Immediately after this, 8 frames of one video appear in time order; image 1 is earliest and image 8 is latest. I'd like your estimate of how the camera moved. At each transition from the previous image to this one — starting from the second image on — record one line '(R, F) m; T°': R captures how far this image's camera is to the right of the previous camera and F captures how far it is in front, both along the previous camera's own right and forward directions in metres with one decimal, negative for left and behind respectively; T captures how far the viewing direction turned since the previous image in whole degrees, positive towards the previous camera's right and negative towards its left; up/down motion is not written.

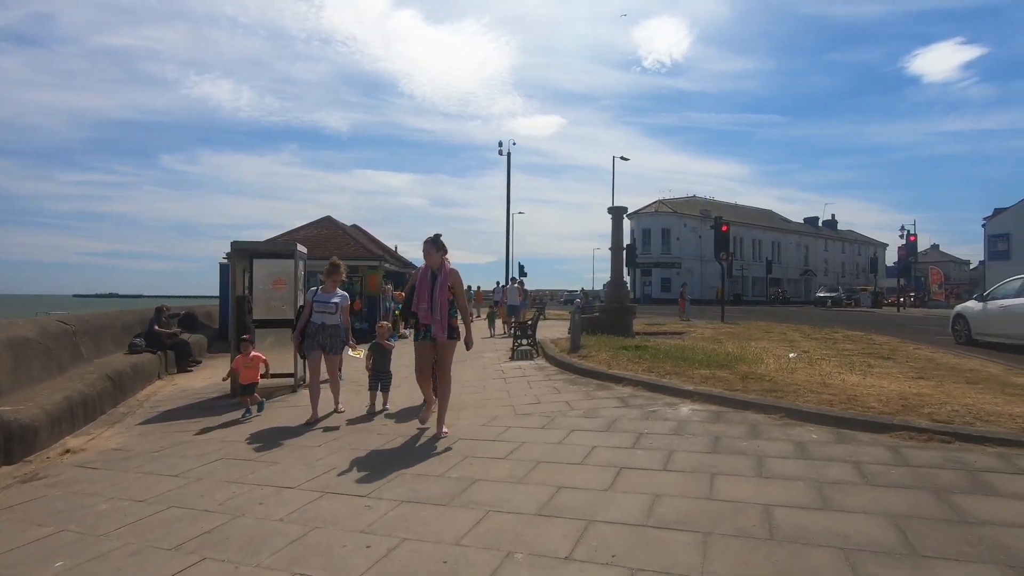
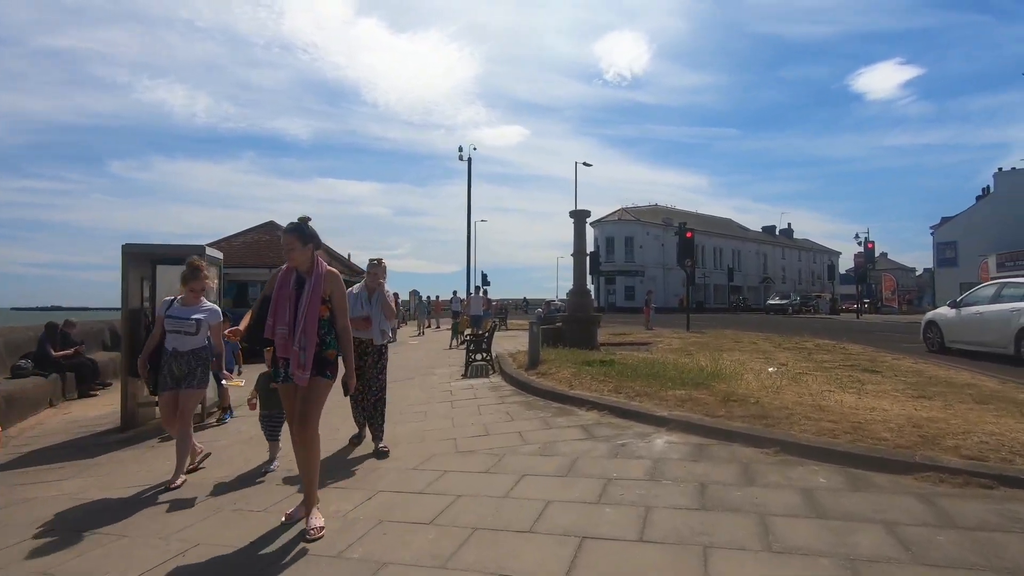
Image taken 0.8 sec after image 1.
(+0.3, +1.4) m; +4°
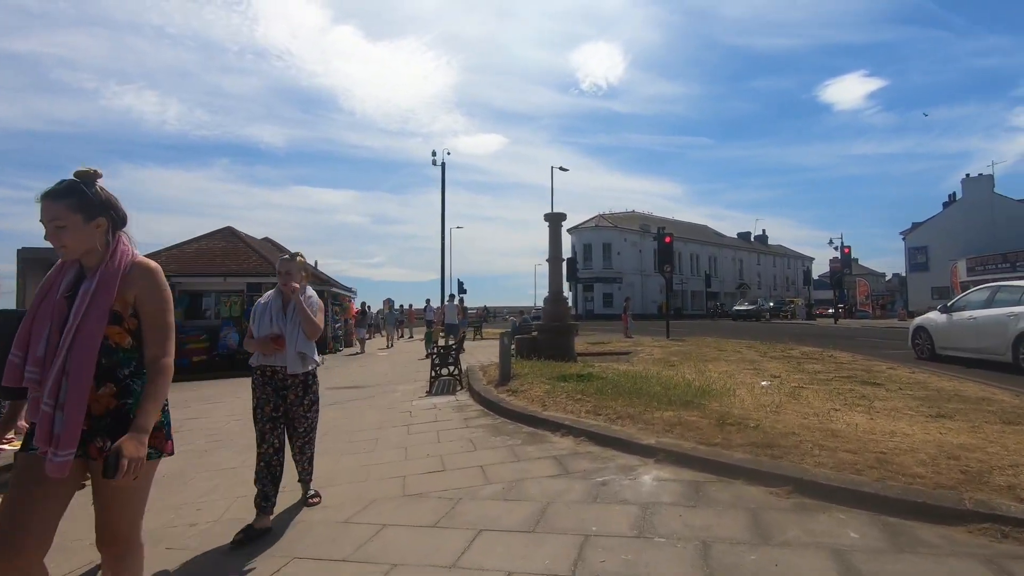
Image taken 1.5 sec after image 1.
(+0.2, +1.1) m; +2°
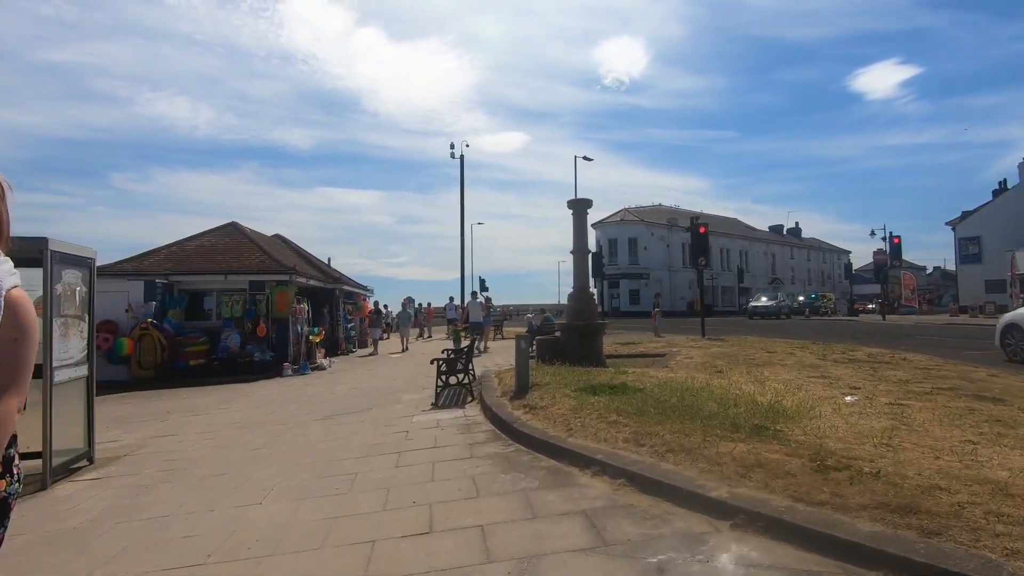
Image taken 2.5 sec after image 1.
(+0.1, +1.8) m; -3°
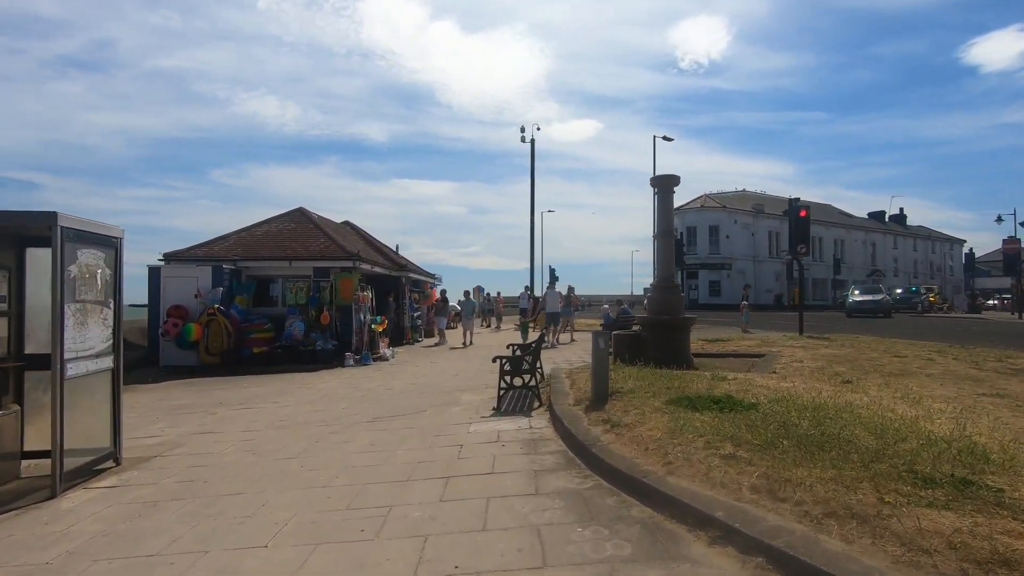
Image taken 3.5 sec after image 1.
(-0.1, +1.6) m; -7°
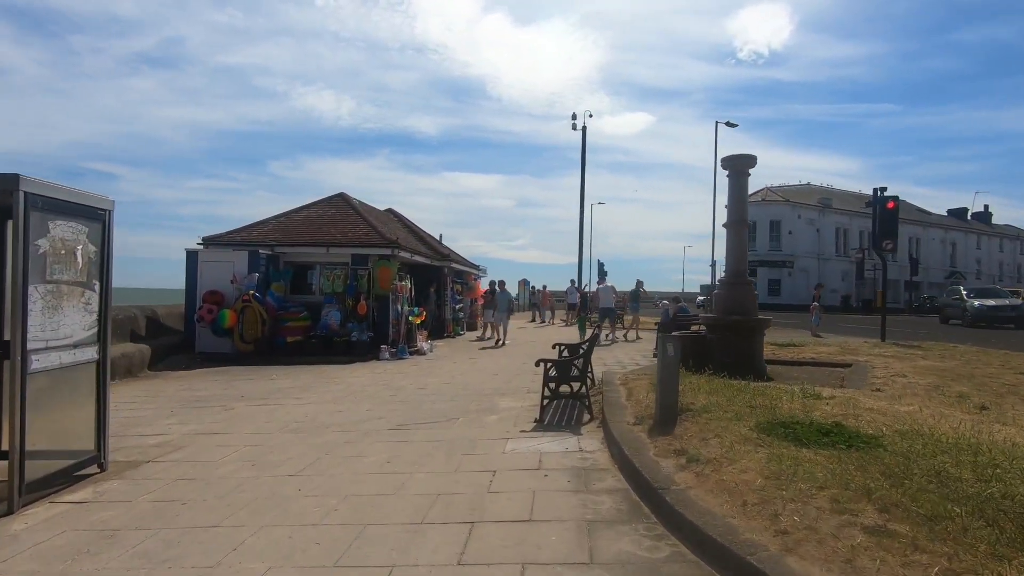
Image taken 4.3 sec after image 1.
(0.0, +1.4) m; -5°
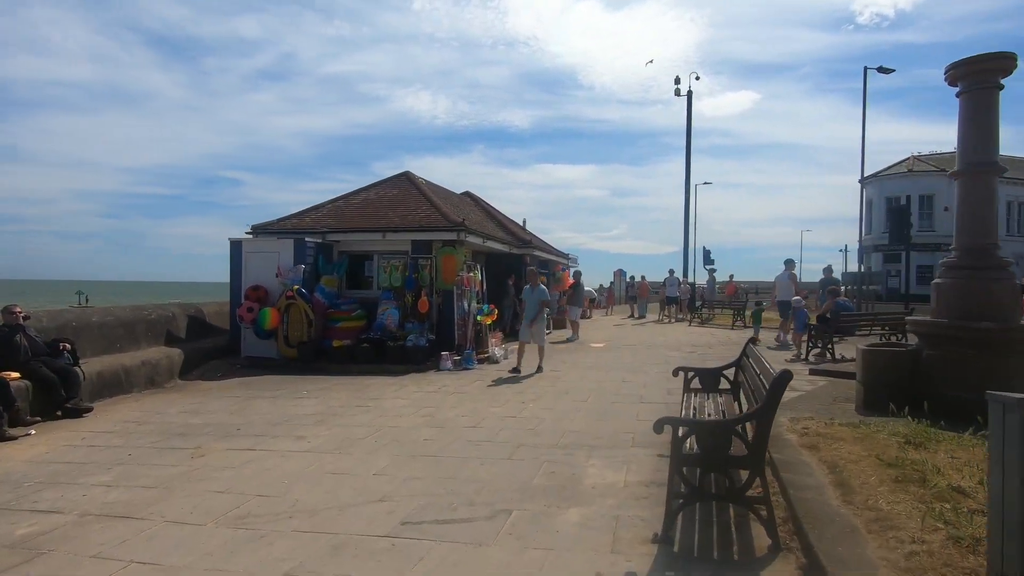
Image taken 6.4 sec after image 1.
(0.0, +3.8) m; -10°
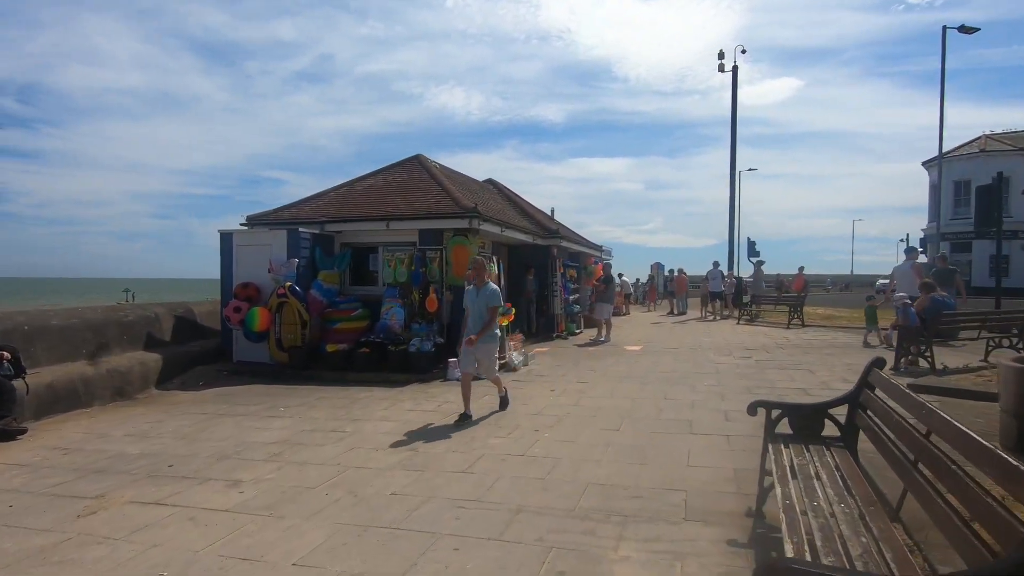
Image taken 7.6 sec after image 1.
(+0.3, +2.1) m; -4°
